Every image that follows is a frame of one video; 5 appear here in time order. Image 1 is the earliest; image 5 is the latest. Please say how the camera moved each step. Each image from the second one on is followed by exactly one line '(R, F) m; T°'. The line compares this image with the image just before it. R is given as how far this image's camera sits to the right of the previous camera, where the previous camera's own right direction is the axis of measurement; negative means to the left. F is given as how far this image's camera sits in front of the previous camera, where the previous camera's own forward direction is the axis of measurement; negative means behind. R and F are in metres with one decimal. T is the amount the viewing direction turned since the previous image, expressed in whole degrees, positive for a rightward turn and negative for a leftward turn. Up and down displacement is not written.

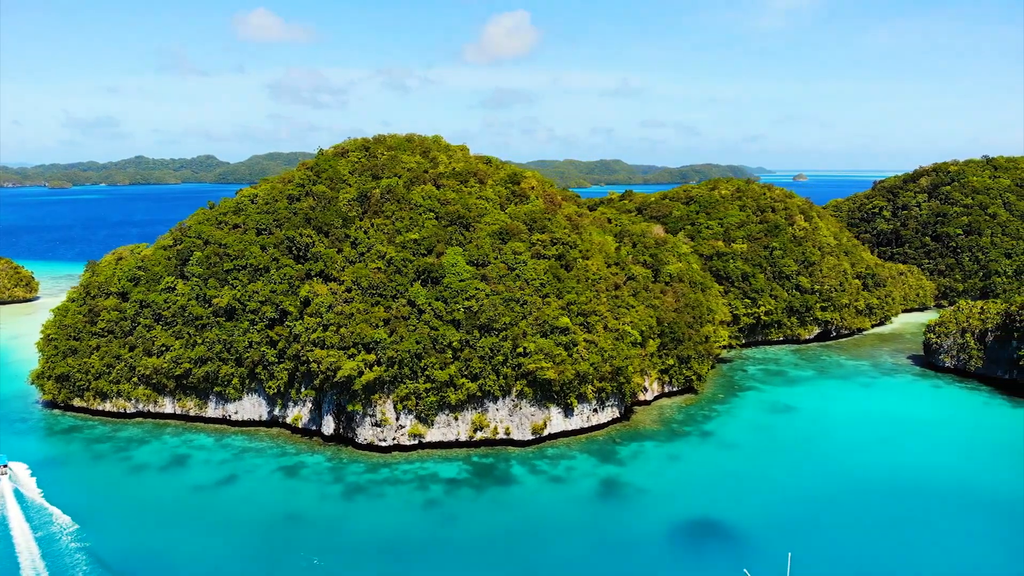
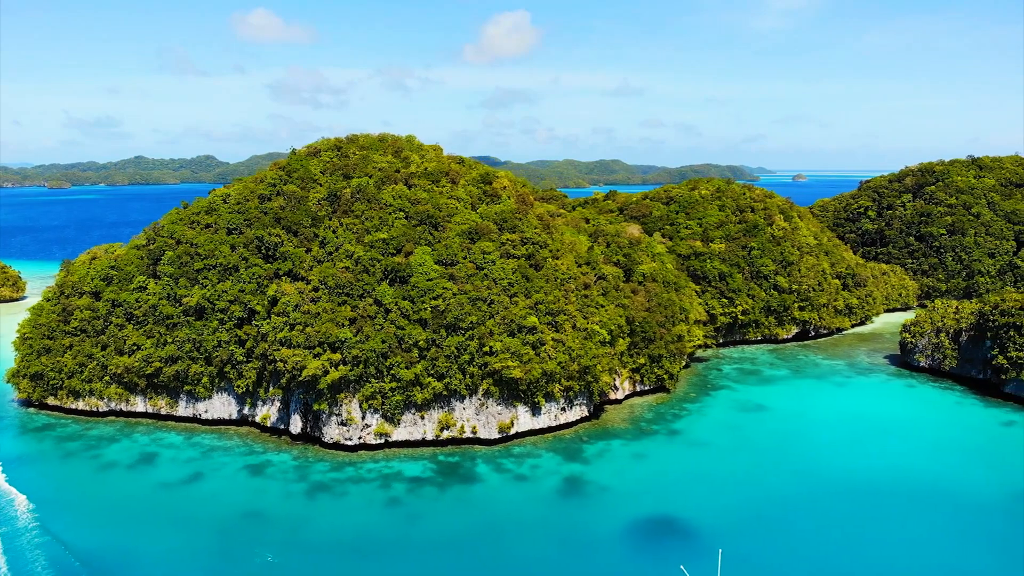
(+1.8, -0.1) m; 0°
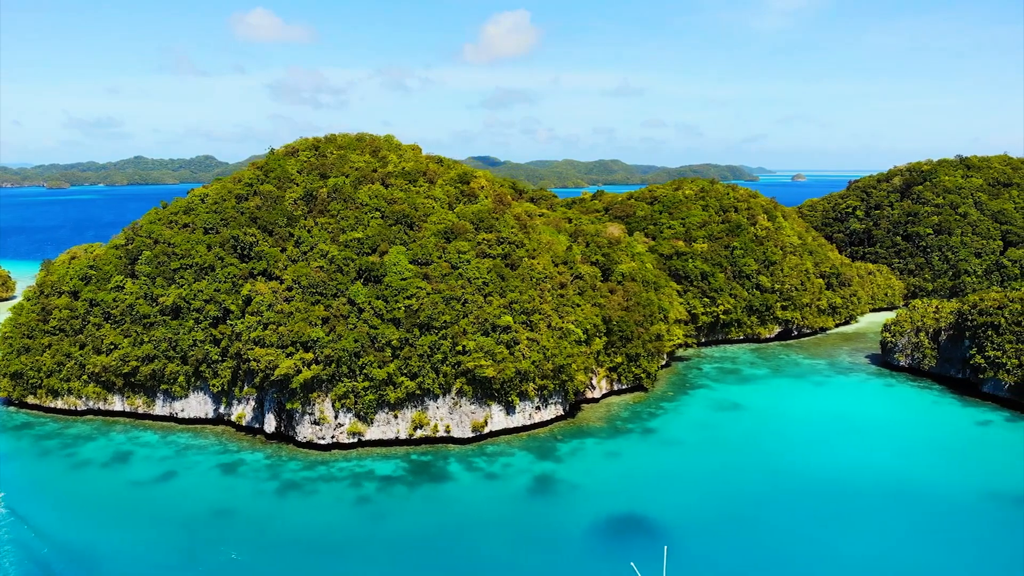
(+1.4, -0.1) m; 0°
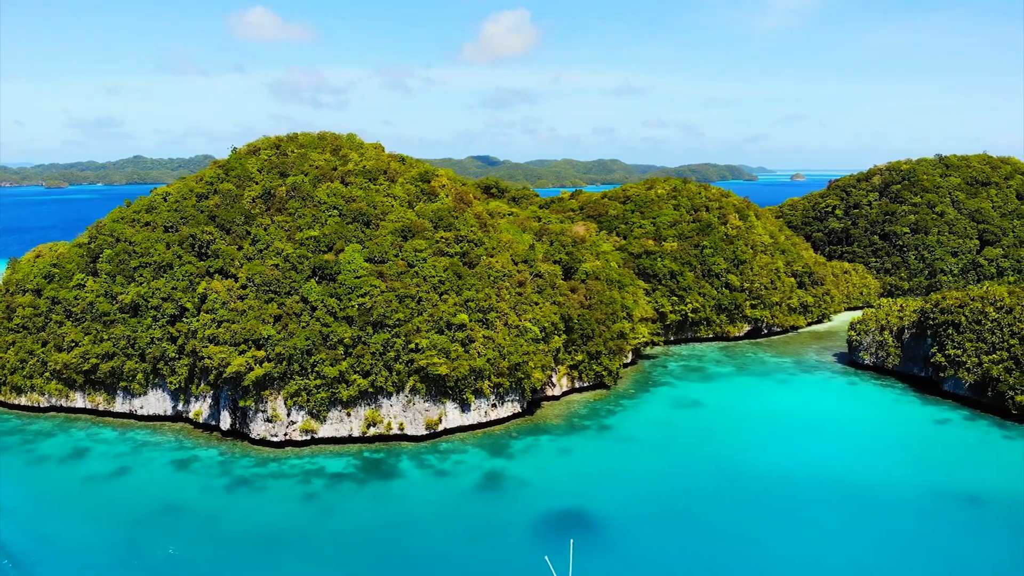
(+2.5, -0.2) m; 0°
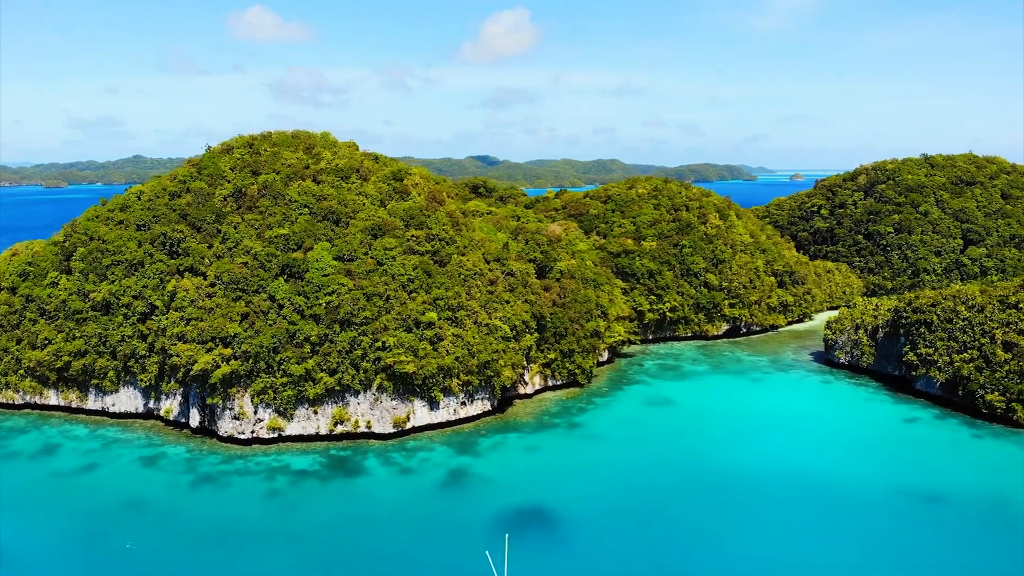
(+1.7, -0.1) m; 0°
